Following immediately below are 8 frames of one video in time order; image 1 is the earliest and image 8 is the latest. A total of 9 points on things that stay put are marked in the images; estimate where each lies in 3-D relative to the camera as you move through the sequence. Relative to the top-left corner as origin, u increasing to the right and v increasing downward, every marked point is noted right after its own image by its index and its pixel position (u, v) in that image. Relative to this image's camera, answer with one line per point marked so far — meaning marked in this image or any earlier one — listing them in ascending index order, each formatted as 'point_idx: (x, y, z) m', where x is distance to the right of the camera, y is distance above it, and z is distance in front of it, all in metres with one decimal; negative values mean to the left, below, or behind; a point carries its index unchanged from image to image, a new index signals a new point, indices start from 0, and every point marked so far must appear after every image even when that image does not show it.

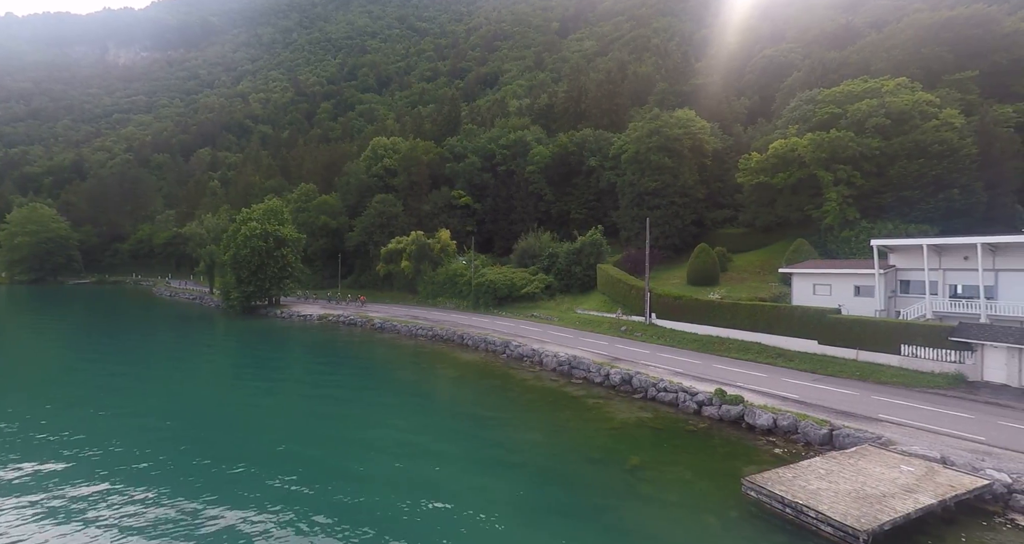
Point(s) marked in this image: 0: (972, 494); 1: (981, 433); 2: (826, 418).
0: (+12.2, -5.9, +13.6) m
1: (+15.5, -5.3, +17.2) m
2: (+11.6, -5.3, +18.8) m
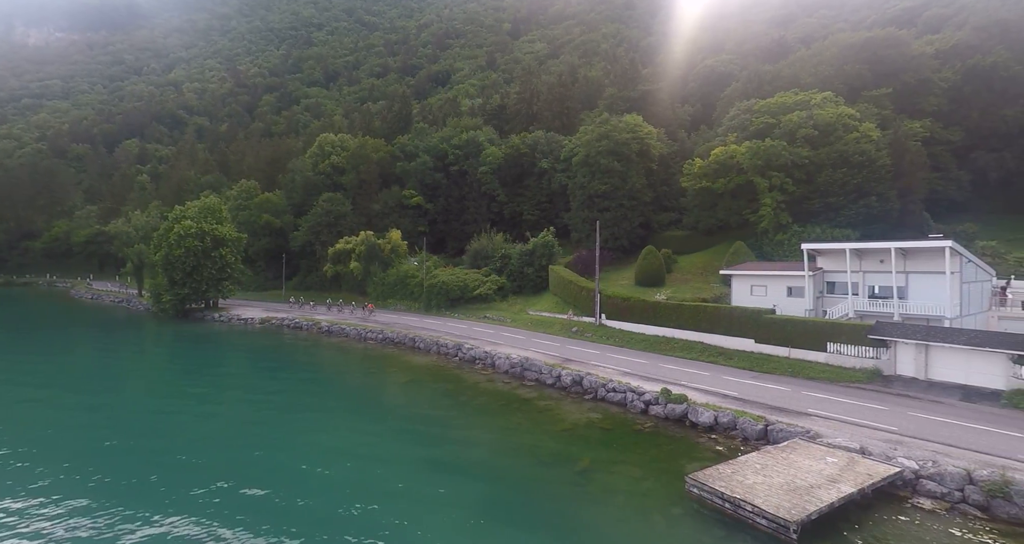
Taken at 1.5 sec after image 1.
0: (+10.6, -5.9, +14.9) m
1: (+13.5, -5.4, +18.8) m
2: (+9.5, -5.4, +20.0) m
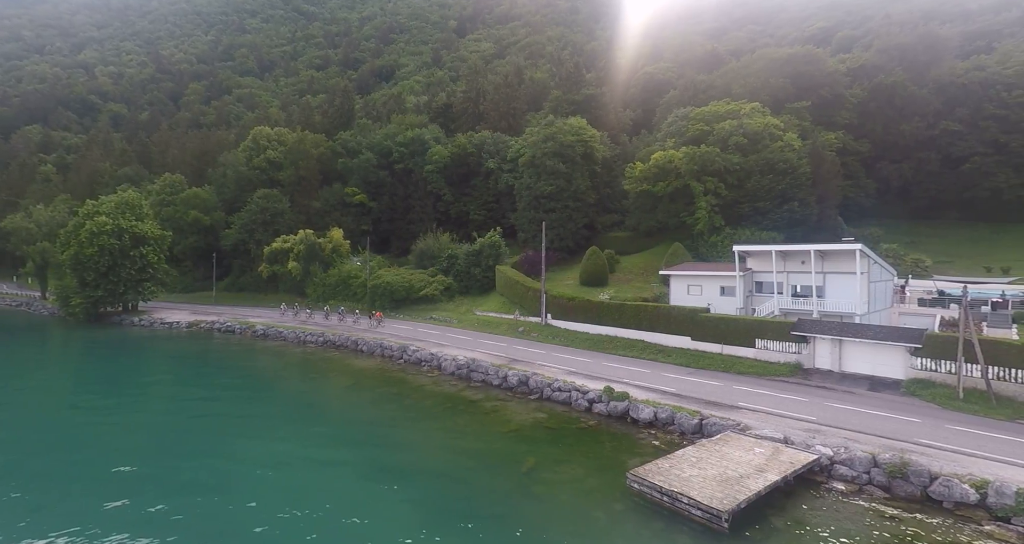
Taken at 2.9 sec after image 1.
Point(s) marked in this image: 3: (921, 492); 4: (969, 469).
0: (+8.8, -5.9, +16.4) m
1: (+11.4, -5.4, +20.6) m
2: (+7.3, -5.4, +21.4) m
3: (+11.4, -6.1, +15.1) m
4: (+12.9, -5.6, +15.5) m
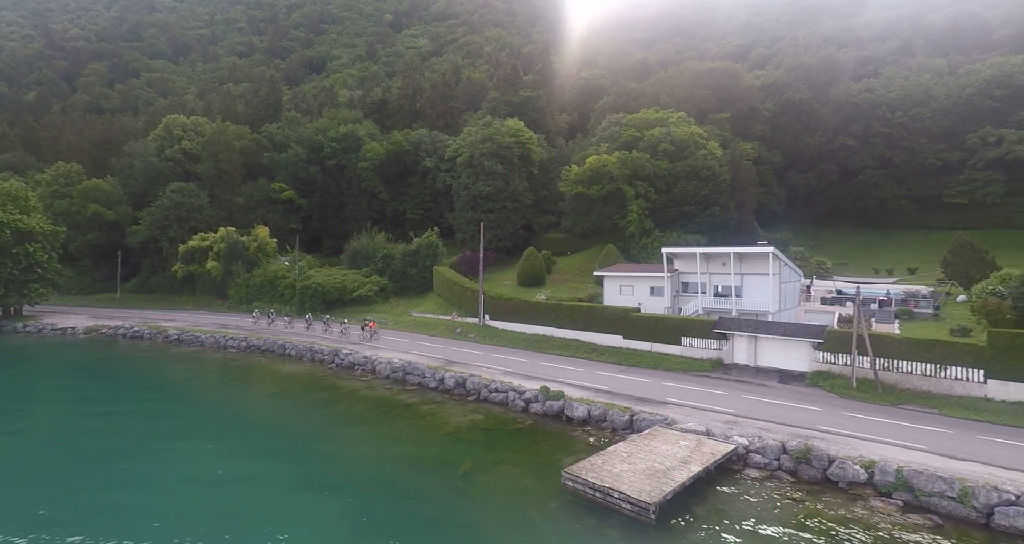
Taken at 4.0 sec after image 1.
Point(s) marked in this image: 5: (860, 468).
0: (+6.8, -6.0, +17.8) m
1: (+8.8, -5.4, +22.2) m
2: (+4.6, -5.4, +22.5) m
3: (+9.4, -6.1, +16.8) m
4: (+10.9, -5.6, +17.3) m
5: (+10.3, -5.8, +16.3) m
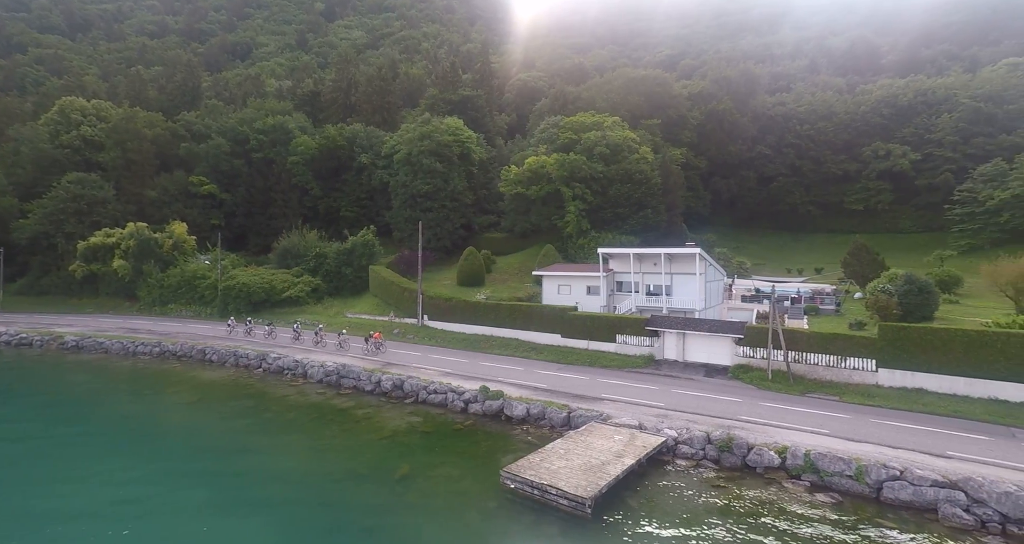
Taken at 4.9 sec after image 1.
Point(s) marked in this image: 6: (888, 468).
0: (+4.7, -6.0, +18.8) m
1: (+6.3, -5.4, +23.4) m
2: (+2.1, -5.4, +23.3) m
3: (+7.4, -6.1, +18.1) m
4: (+8.9, -5.6, +18.8) m
5: (+8.4, -5.8, +17.7) m
6: (+10.8, -5.6, +16.1) m
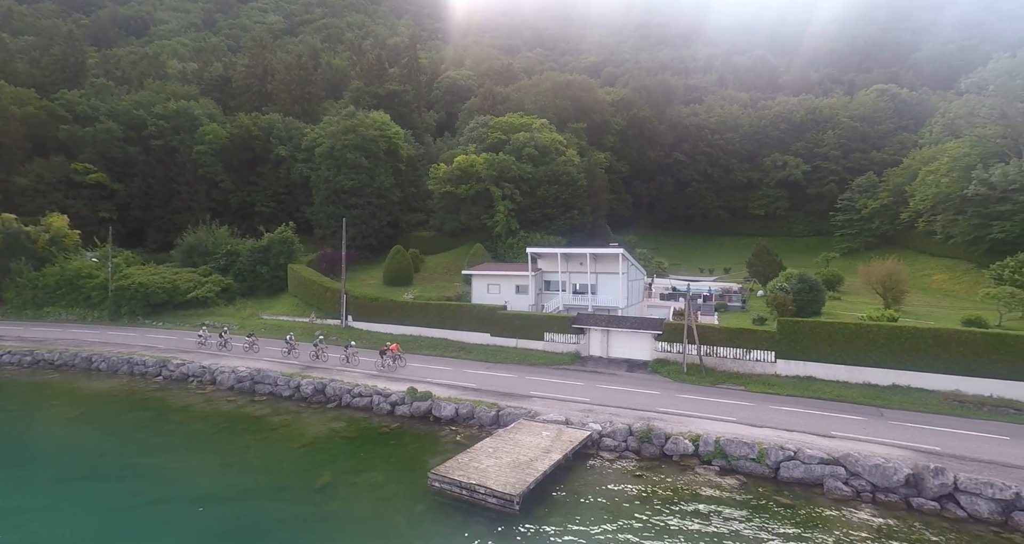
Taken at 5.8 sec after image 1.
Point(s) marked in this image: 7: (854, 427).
0: (+2.2, -6.0, +19.6) m
1: (+3.2, -5.4, +24.4) m
2: (-0.9, -5.4, +23.8) m
3: (+5.0, -6.1, +19.3) m
4: (+6.4, -5.6, +20.2) m
5: (+6.0, -5.8, +19.0) m
6: (+8.6, -5.6, +17.8) m
7: (+11.9, -5.4, +19.5) m
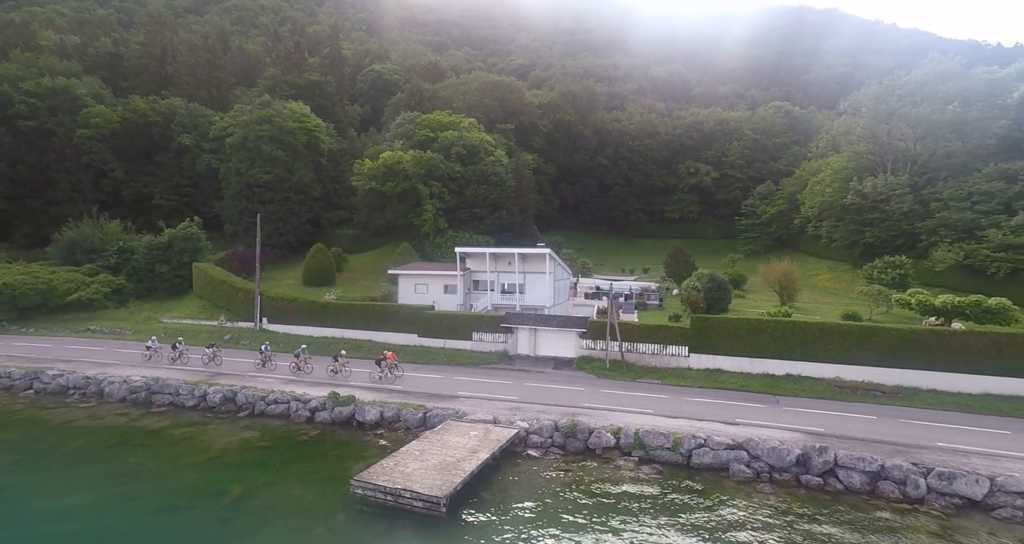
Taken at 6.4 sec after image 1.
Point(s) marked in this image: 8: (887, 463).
0: (-0.3, -5.9, +20.0) m
1: (0.0, -5.4, +24.9) m
2: (-4.0, -5.4, +23.7) m
3: (+2.5, -6.1, +20.0) m
4: (+3.7, -5.6, +21.1) m
5: (+3.5, -5.8, +19.9) m
6: (+6.3, -5.6, +19.0) m
7: (+9.3, -5.4, +21.2) m
8: (+11.3, -5.8, +17.0) m
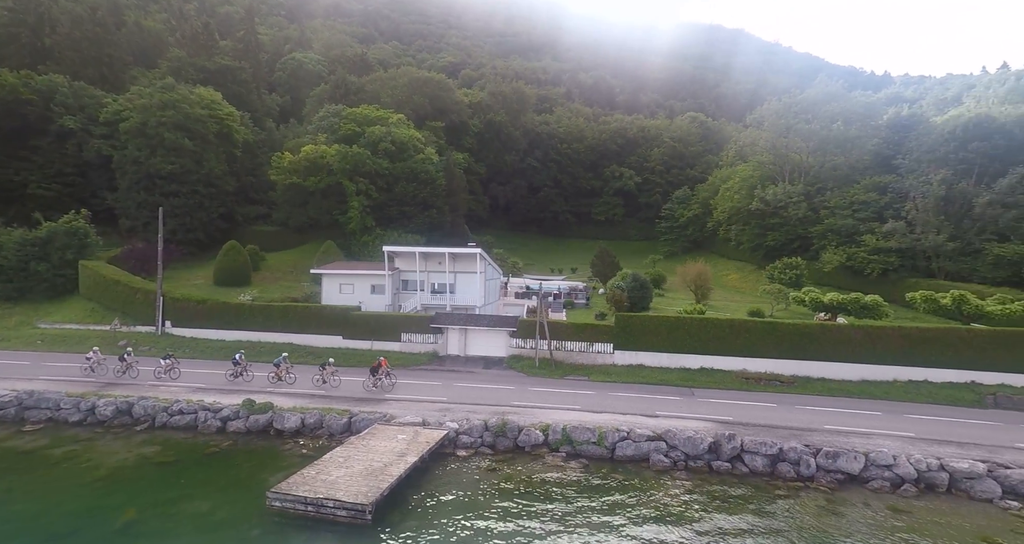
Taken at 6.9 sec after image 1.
0: (-2.9, -5.9, +20.0) m
1: (-3.1, -5.4, +24.9) m
2: (-6.9, -5.3, +23.2) m
3: (0.0, -6.1, +20.4) m
4: (+1.0, -5.6, +21.5) m
5: (+1.0, -5.8, +20.3) m
6: (+3.8, -5.6, +19.8) m
7: (+6.5, -5.4, +22.3) m
8: (+9.0, -5.8, +18.4) m
